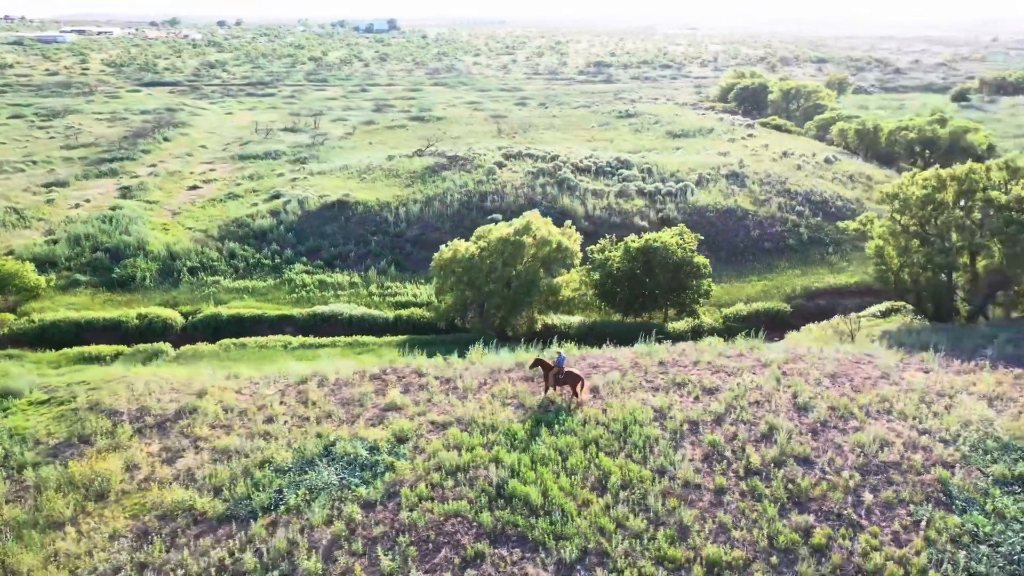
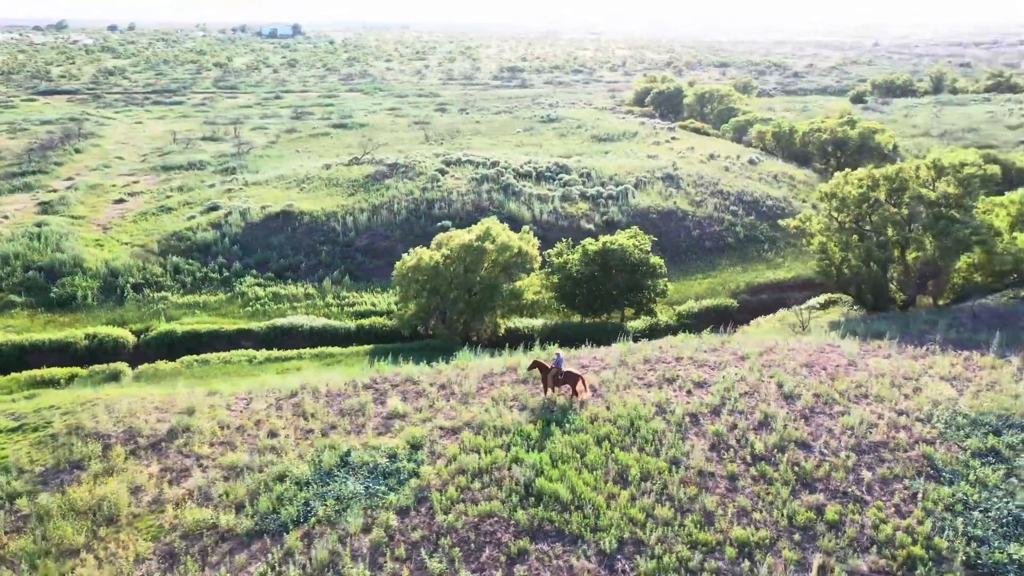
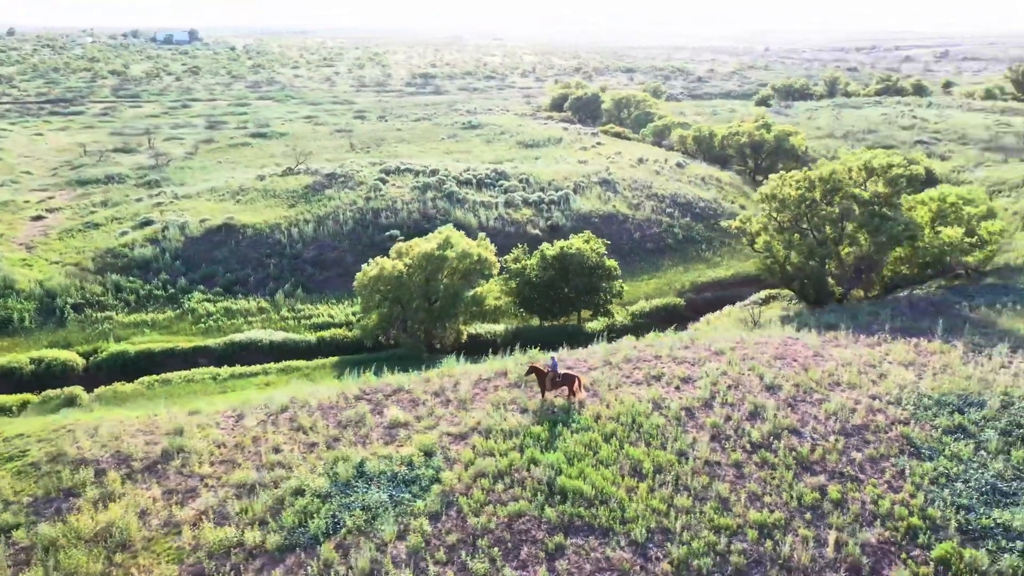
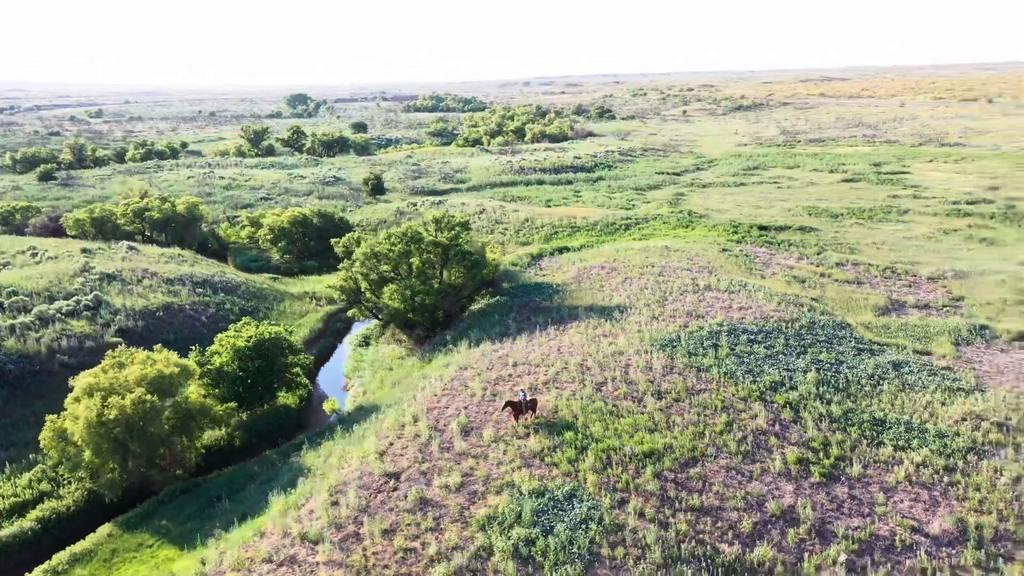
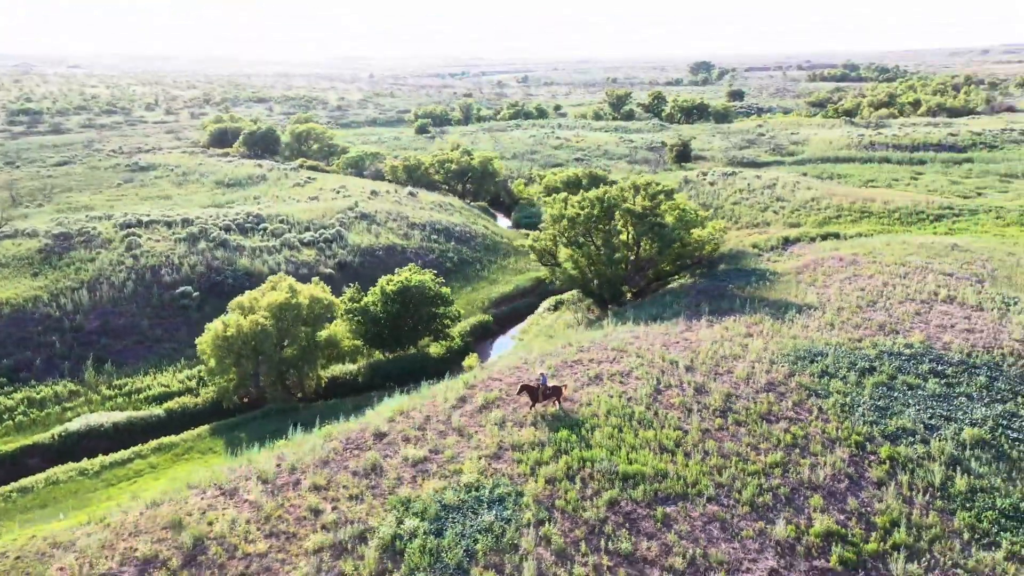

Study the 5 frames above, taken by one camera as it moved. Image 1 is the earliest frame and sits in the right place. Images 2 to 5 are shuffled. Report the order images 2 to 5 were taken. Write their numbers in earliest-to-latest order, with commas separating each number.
2, 3, 5, 4
